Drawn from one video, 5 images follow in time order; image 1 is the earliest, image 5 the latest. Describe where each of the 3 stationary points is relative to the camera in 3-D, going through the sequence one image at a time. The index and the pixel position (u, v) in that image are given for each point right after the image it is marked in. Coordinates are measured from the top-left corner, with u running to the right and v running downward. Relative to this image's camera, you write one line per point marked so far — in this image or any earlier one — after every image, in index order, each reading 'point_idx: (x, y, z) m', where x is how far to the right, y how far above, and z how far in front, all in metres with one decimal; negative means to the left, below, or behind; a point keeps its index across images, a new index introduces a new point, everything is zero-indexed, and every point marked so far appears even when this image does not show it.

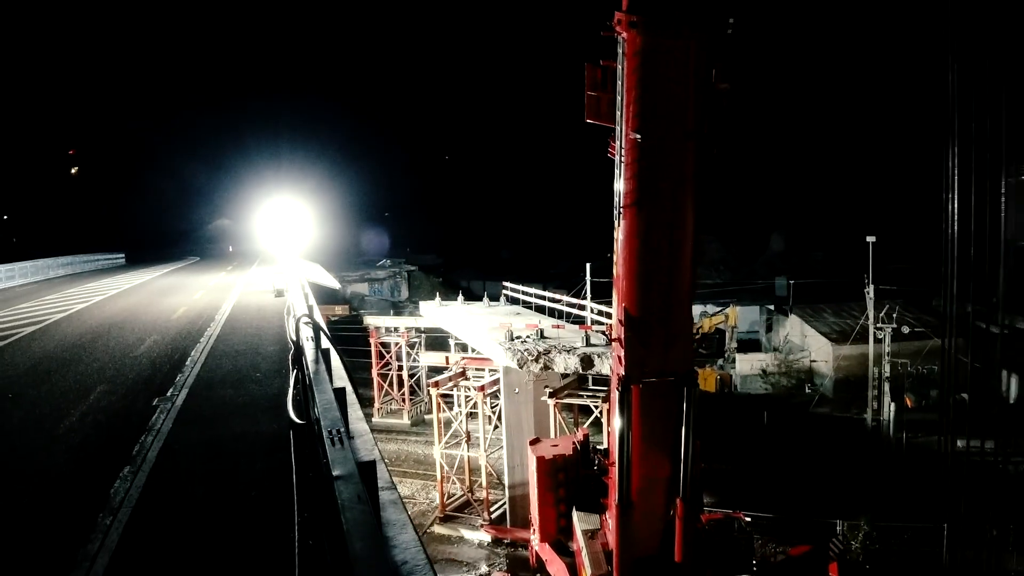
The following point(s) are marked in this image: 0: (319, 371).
0: (-3.3, -1.5, +9.0) m
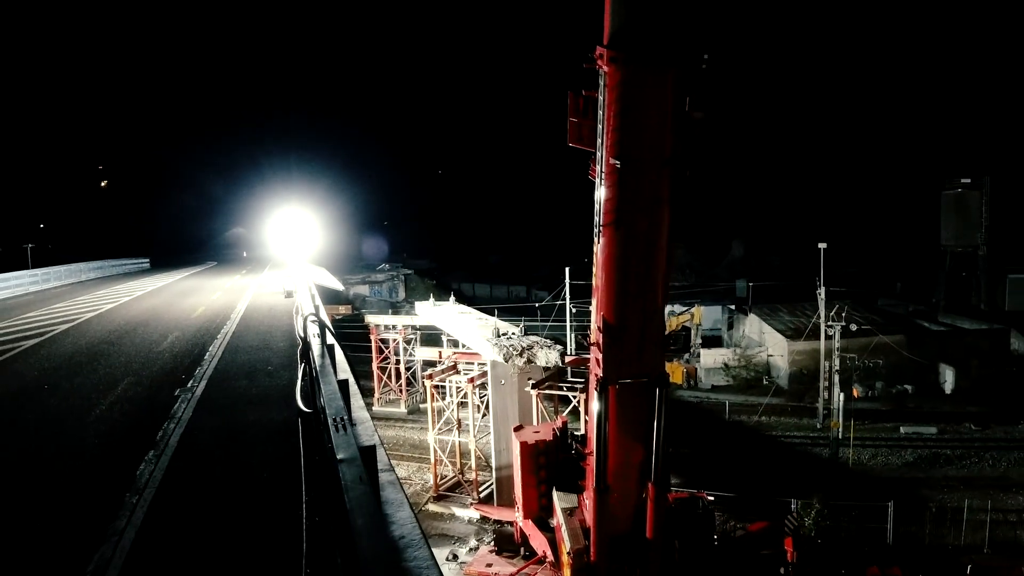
0: (-3.6, -1.5, +10.2) m
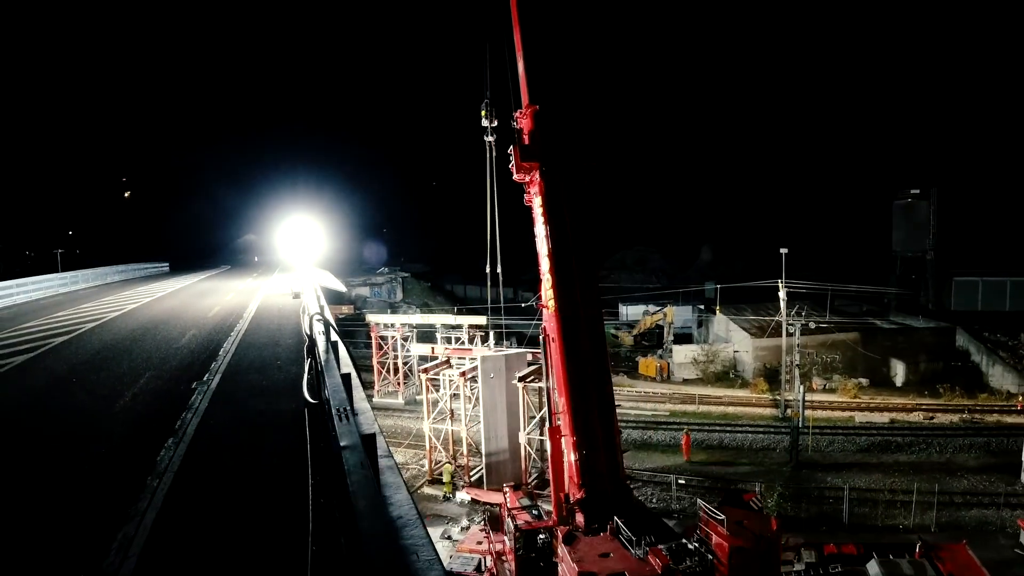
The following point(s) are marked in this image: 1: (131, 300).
0: (-3.9, -1.5, +11.5) m
1: (-13.3, -0.4, +18.8) m
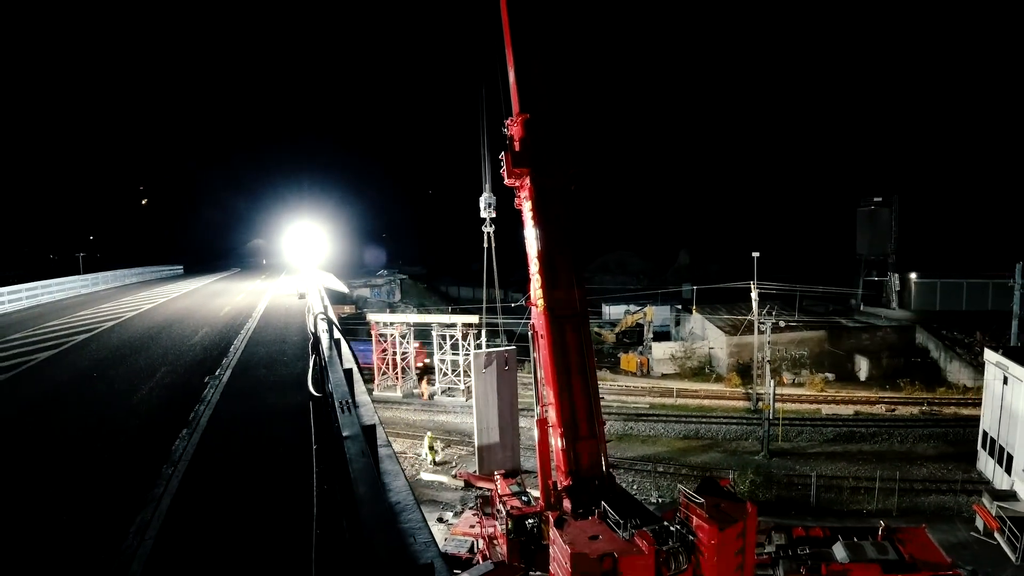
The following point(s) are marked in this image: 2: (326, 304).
0: (-4.2, -1.6, +12.5) m
1: (-13.6, -0.5, +19.8) m
2: (-5.6, -0.5, +16.0) m
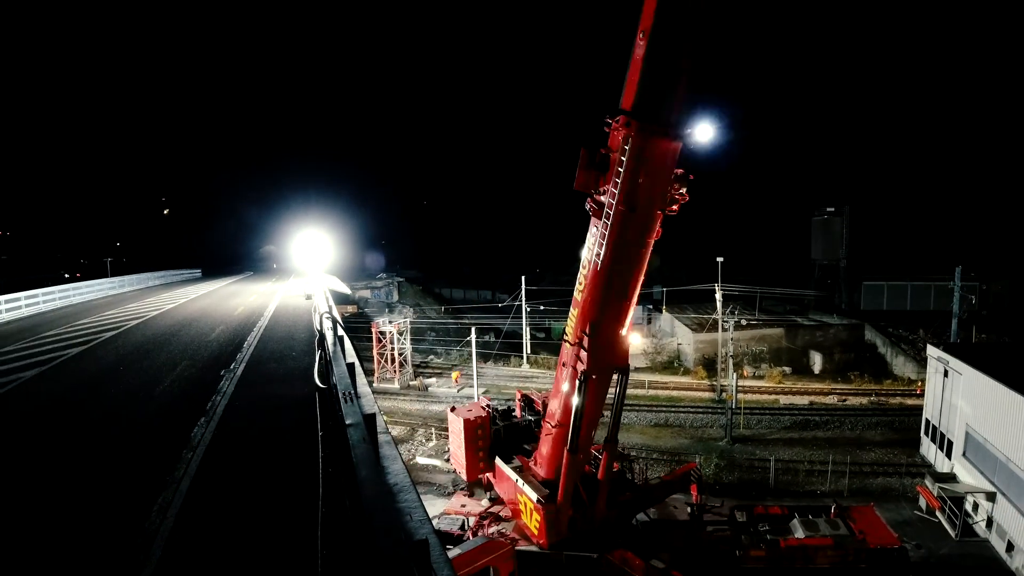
0: (-4.6, -1.6, +14.1) m
1: (-14.0, -0.5, +21.4) m
2: (-6.0, -0.5, +17.6) m
